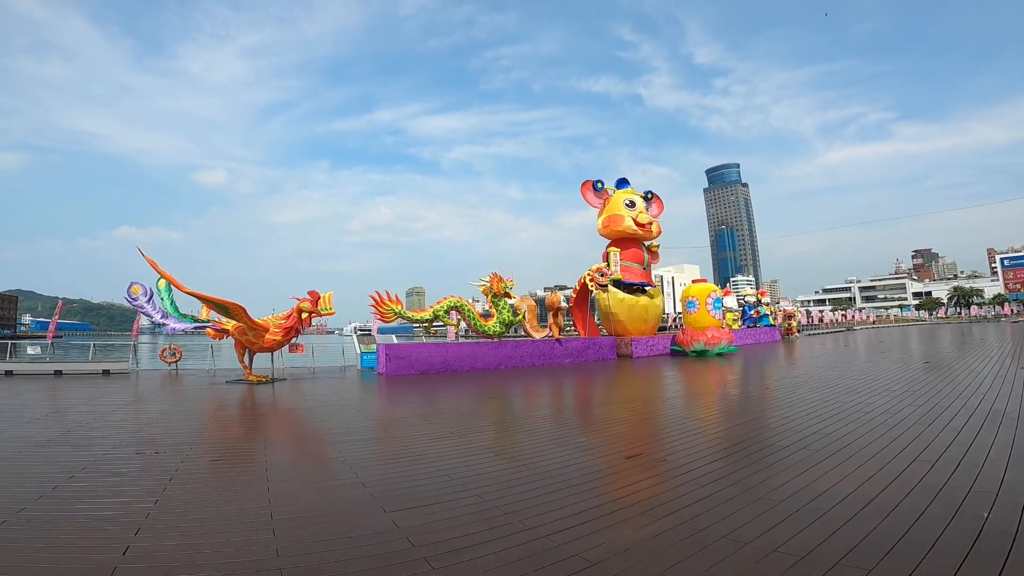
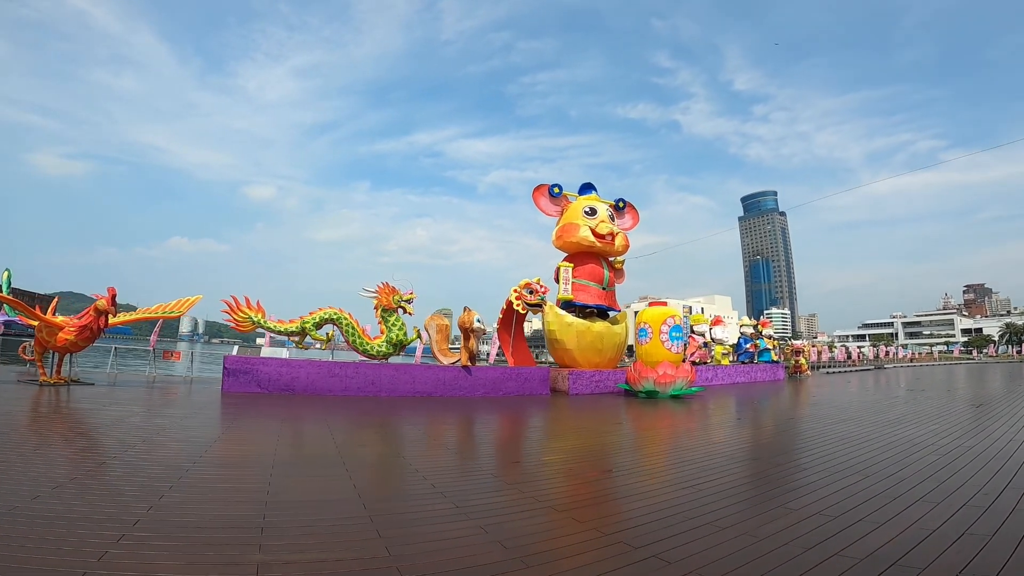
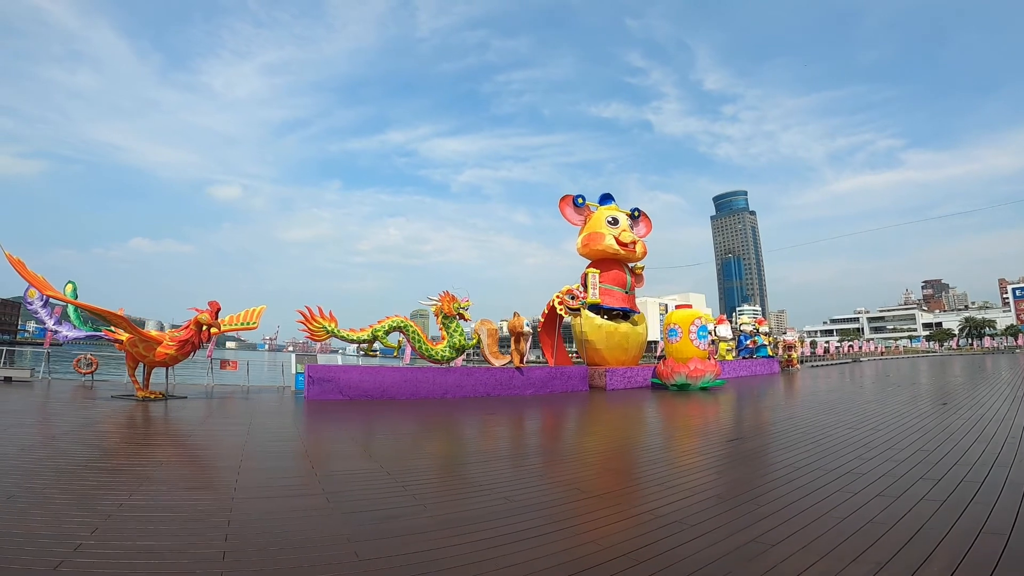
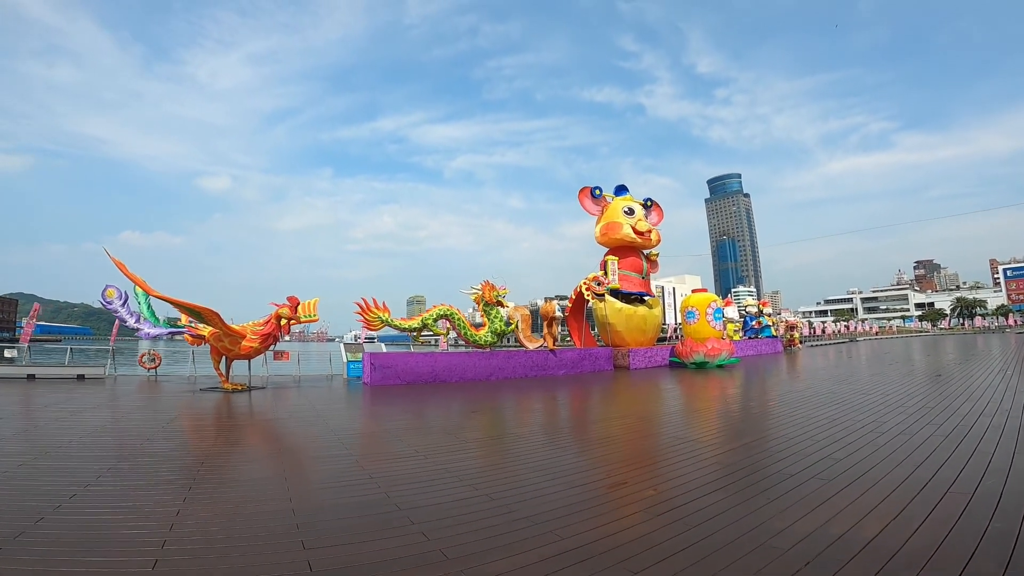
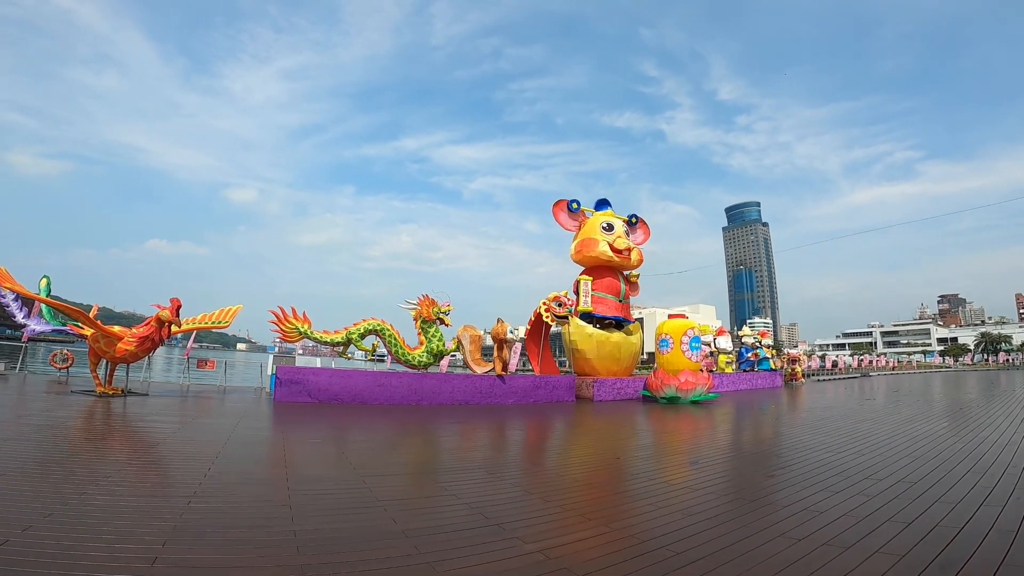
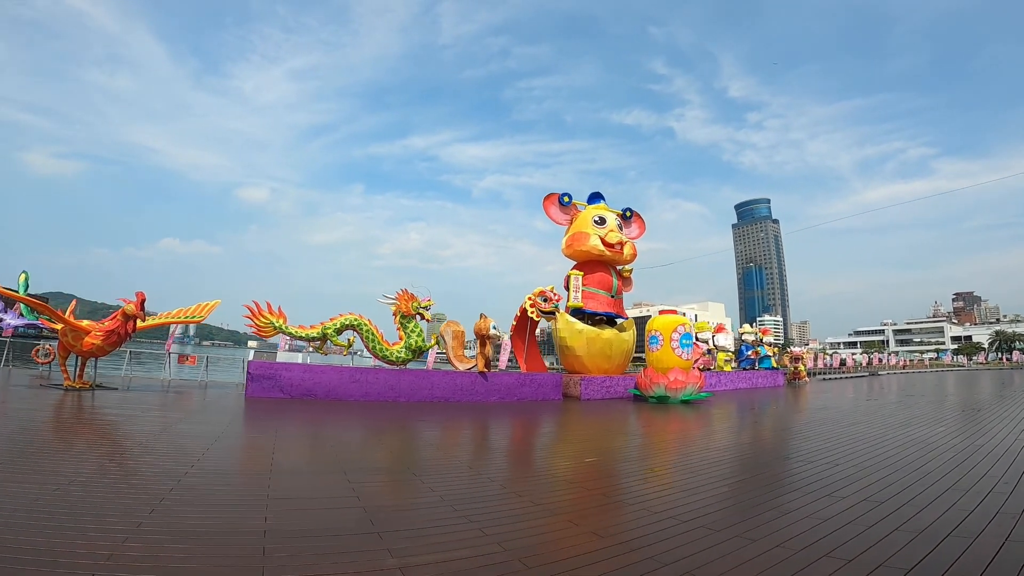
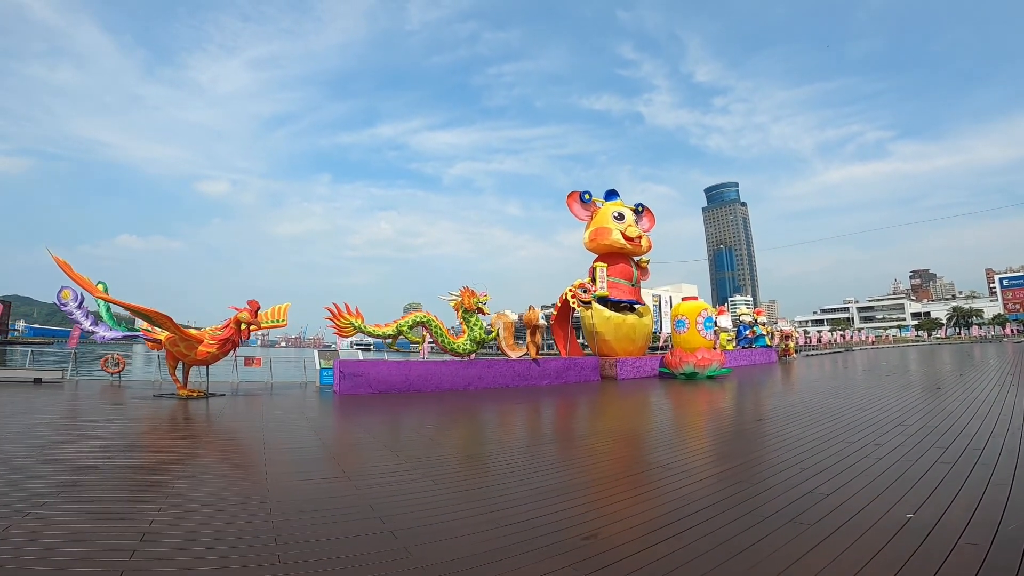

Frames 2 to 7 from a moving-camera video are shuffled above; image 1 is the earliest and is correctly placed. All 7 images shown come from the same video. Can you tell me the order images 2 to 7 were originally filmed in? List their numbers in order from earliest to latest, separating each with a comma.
4, 7, 3, 5, 6, 2
